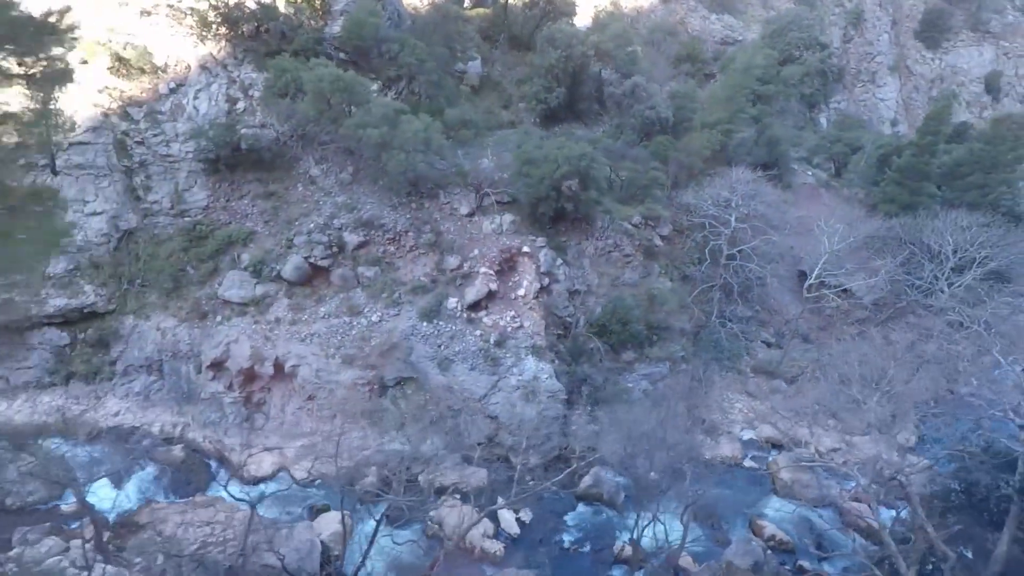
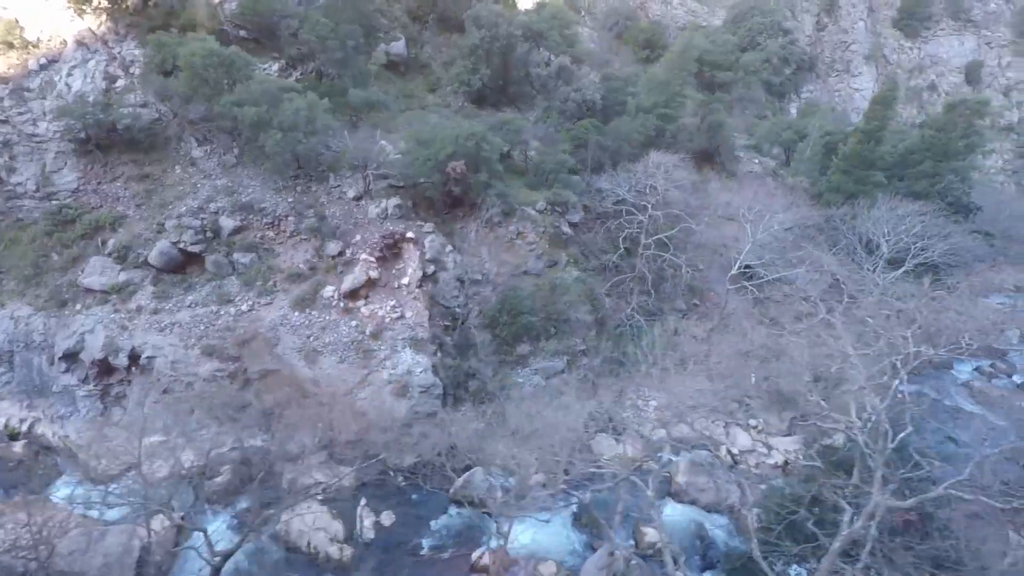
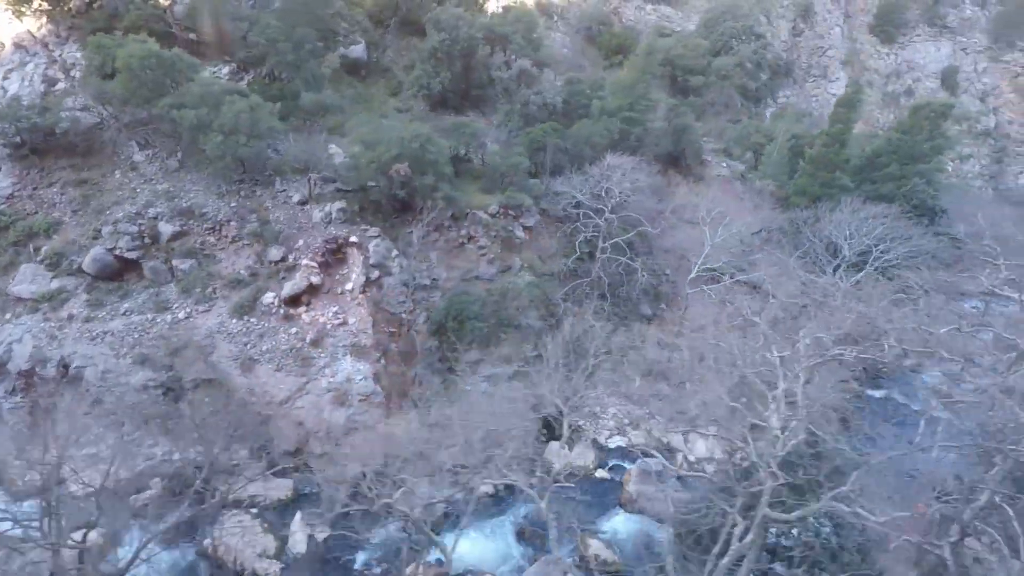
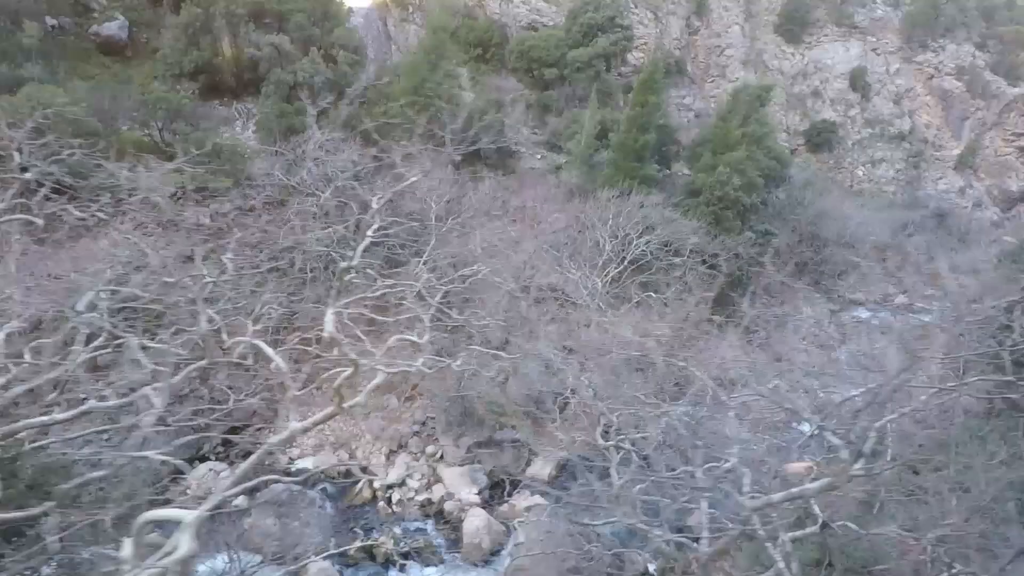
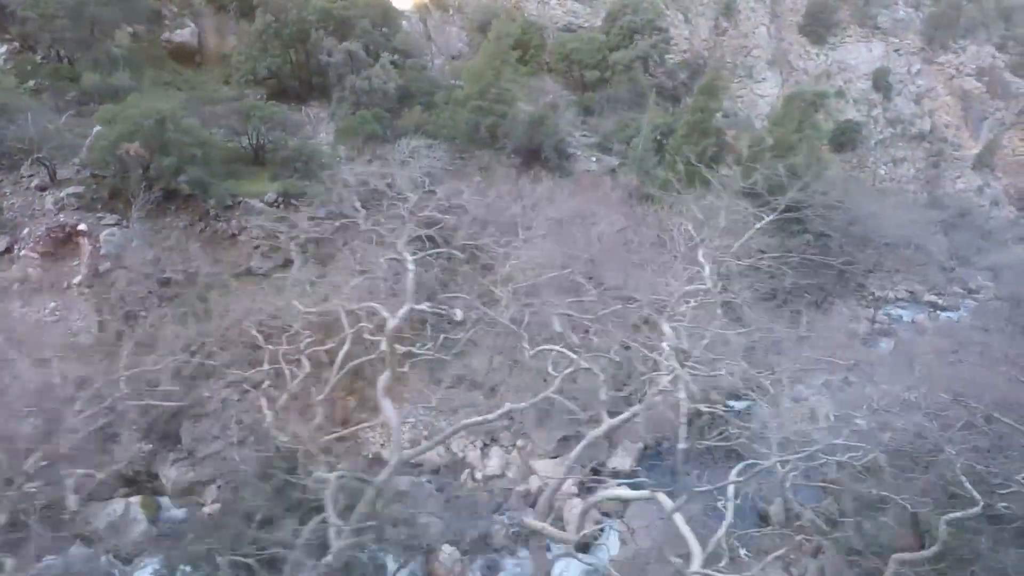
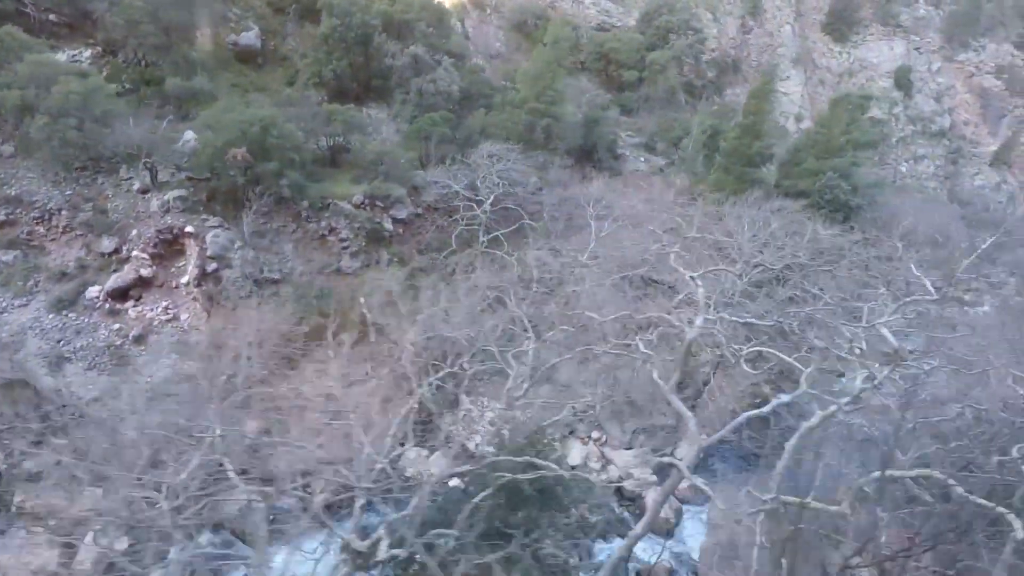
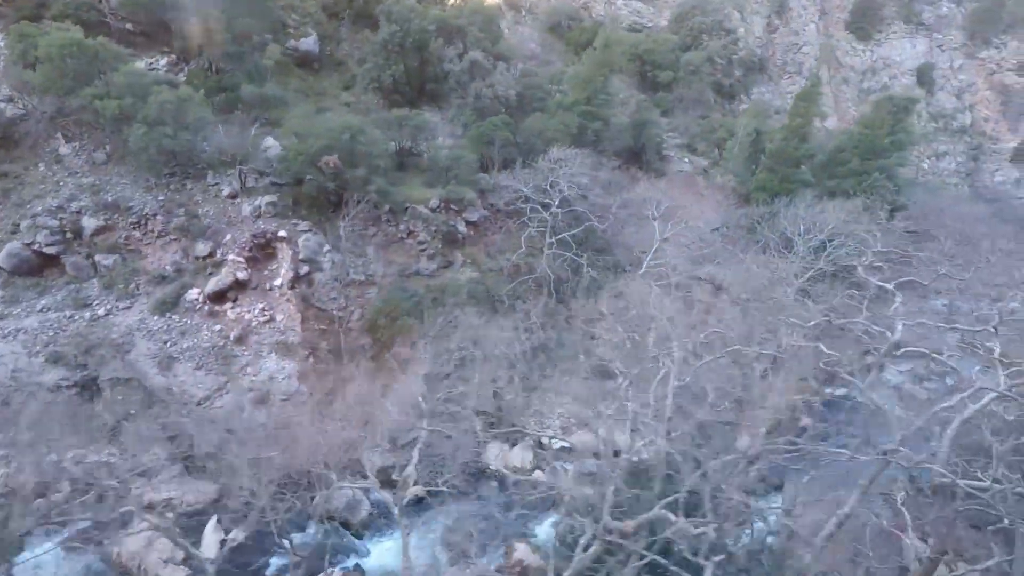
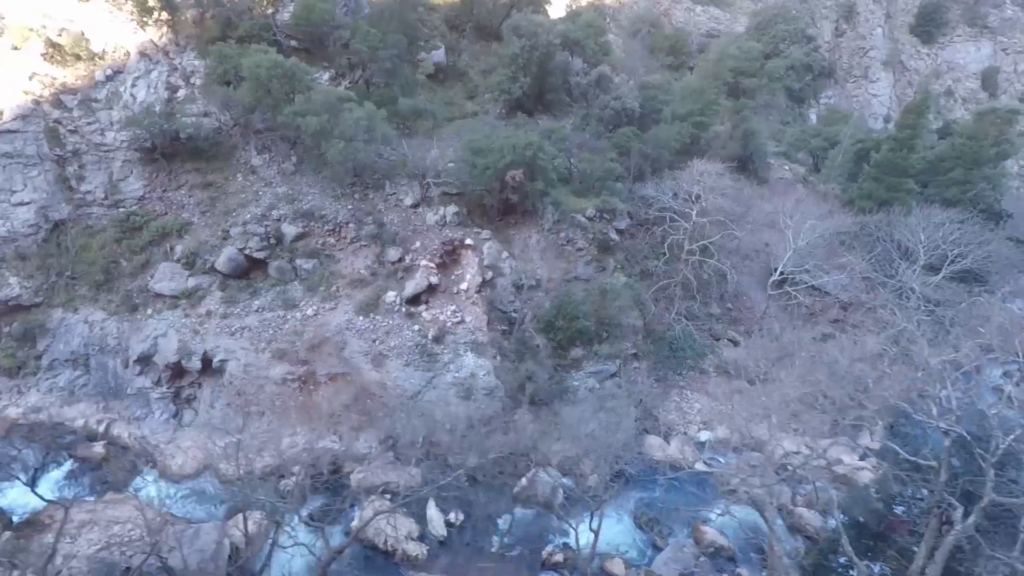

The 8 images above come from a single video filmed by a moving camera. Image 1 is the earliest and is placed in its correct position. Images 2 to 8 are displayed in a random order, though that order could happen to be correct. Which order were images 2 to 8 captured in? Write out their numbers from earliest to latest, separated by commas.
8, 2, 3, 7, 6, 5, 4
